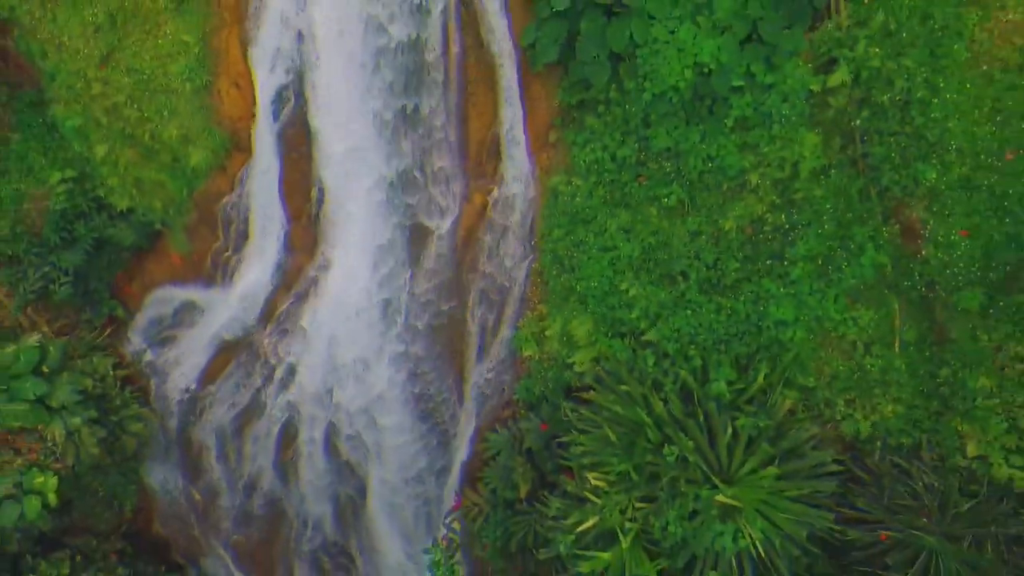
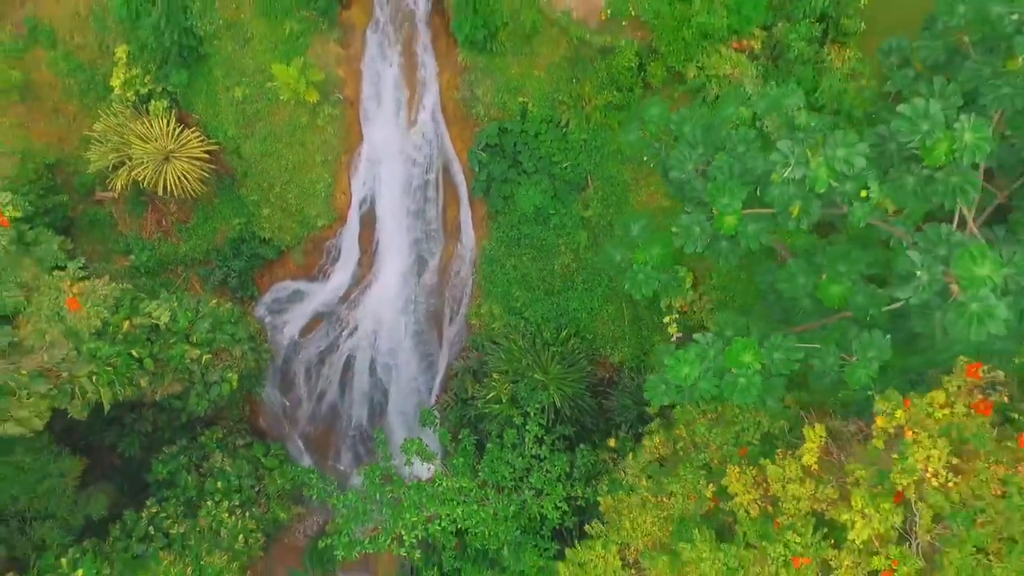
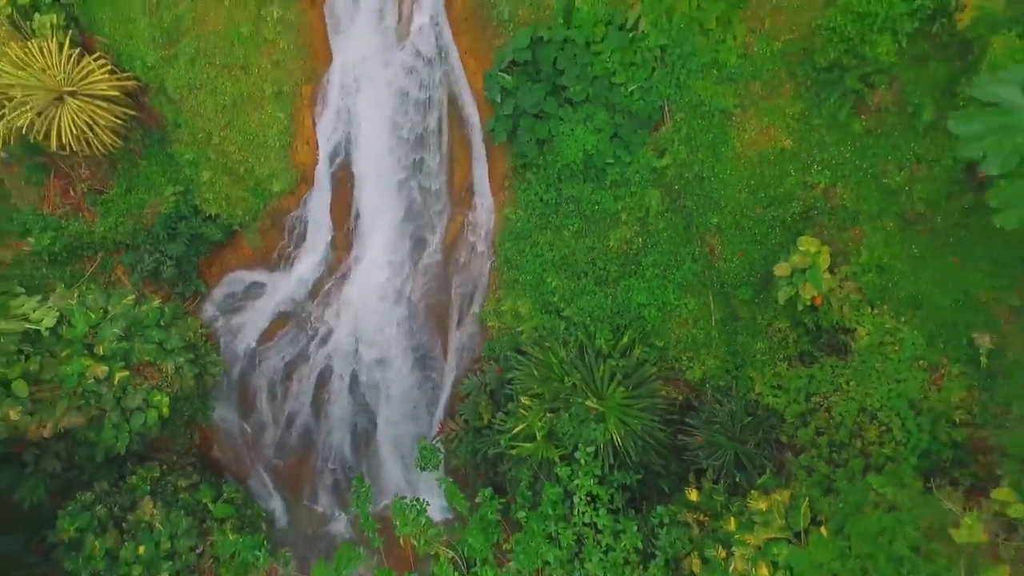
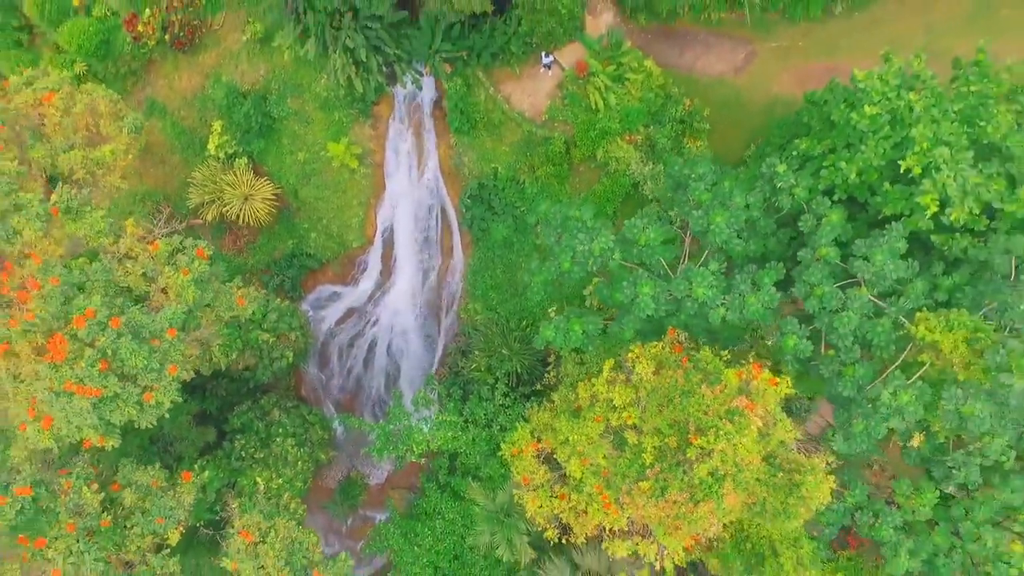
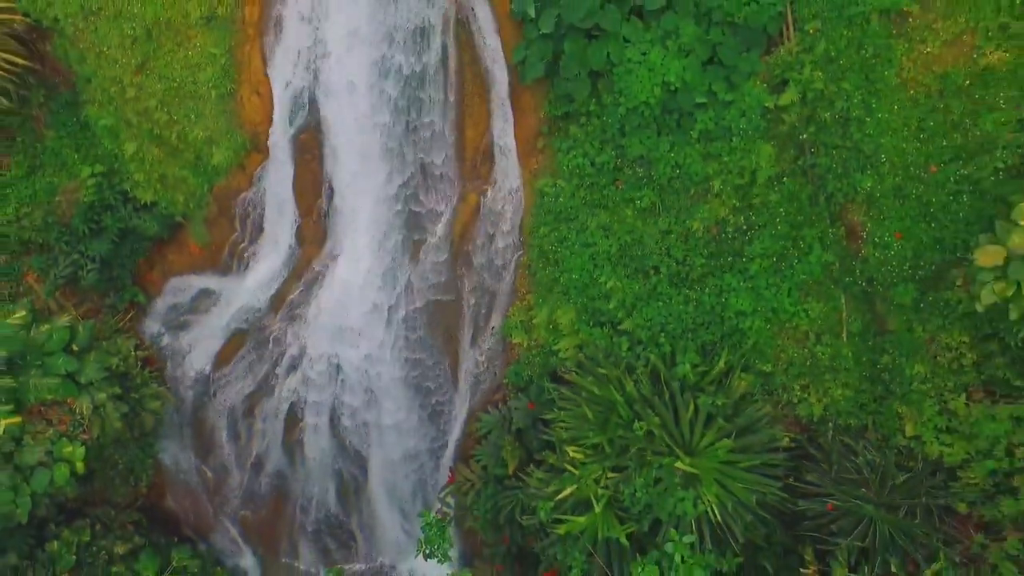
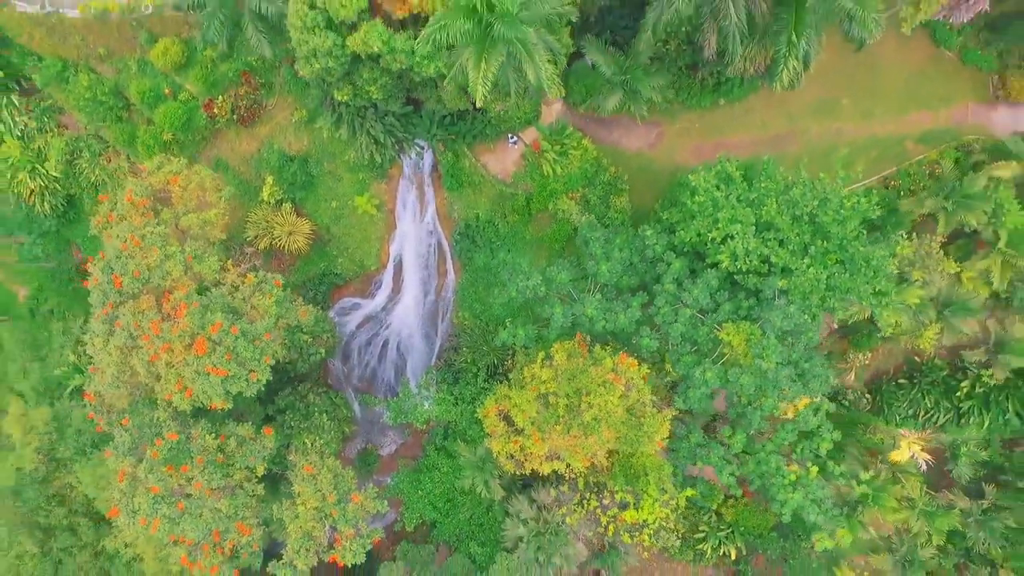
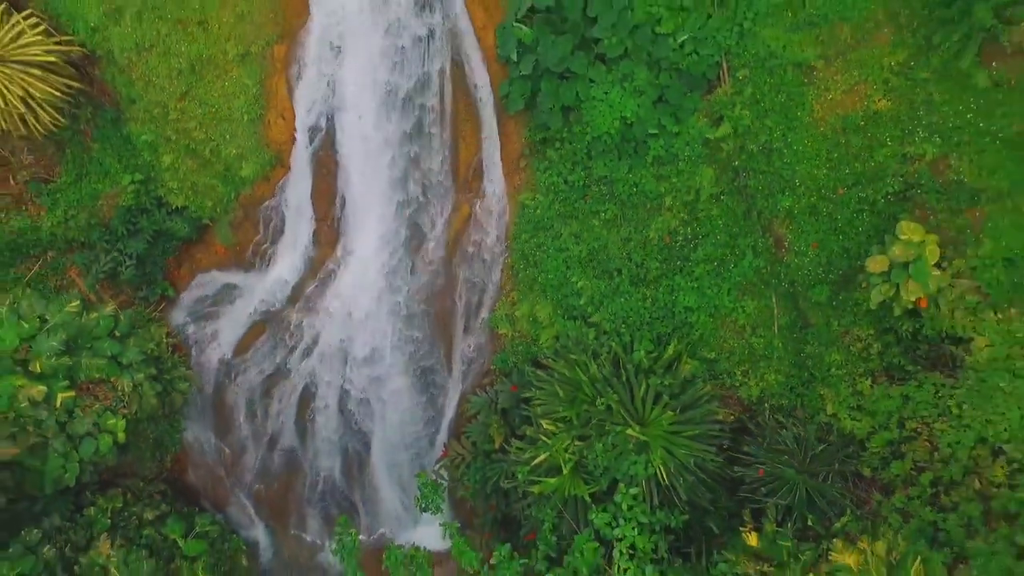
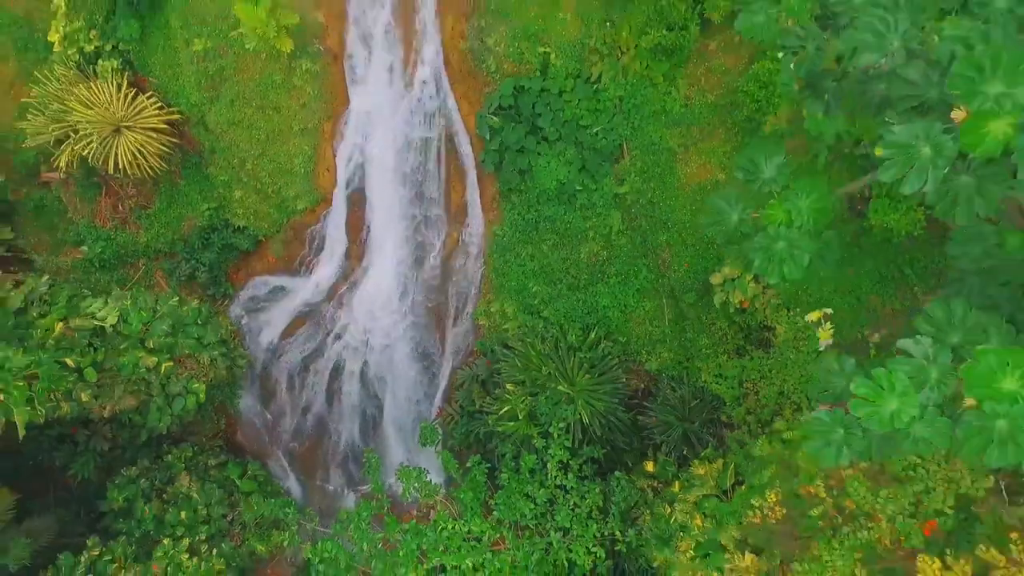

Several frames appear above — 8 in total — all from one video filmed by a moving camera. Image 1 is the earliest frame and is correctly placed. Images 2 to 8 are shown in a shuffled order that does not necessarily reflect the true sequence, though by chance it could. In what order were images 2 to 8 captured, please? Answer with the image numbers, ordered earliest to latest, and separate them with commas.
5, 7, 3, 8, 2, 4, 6
